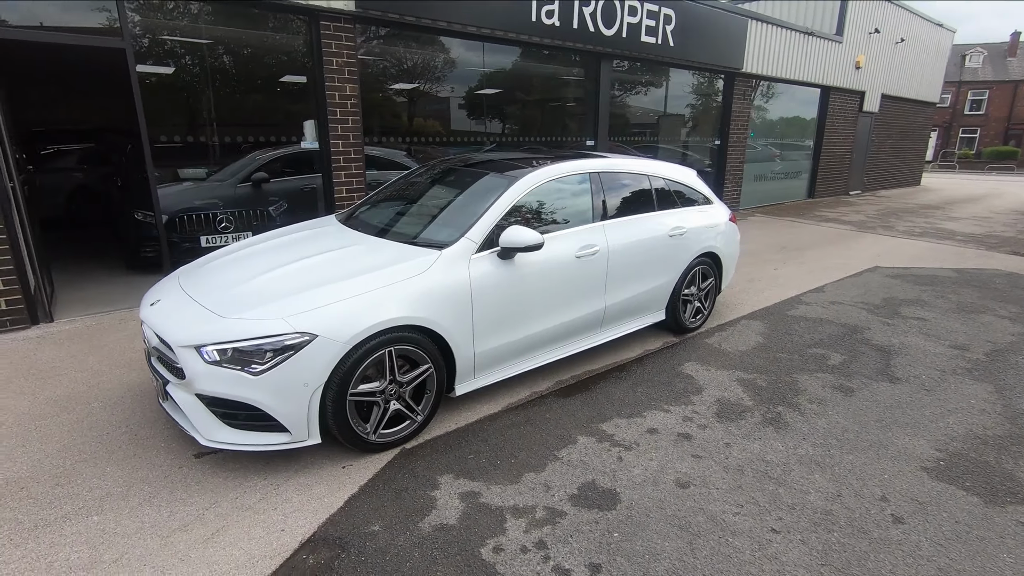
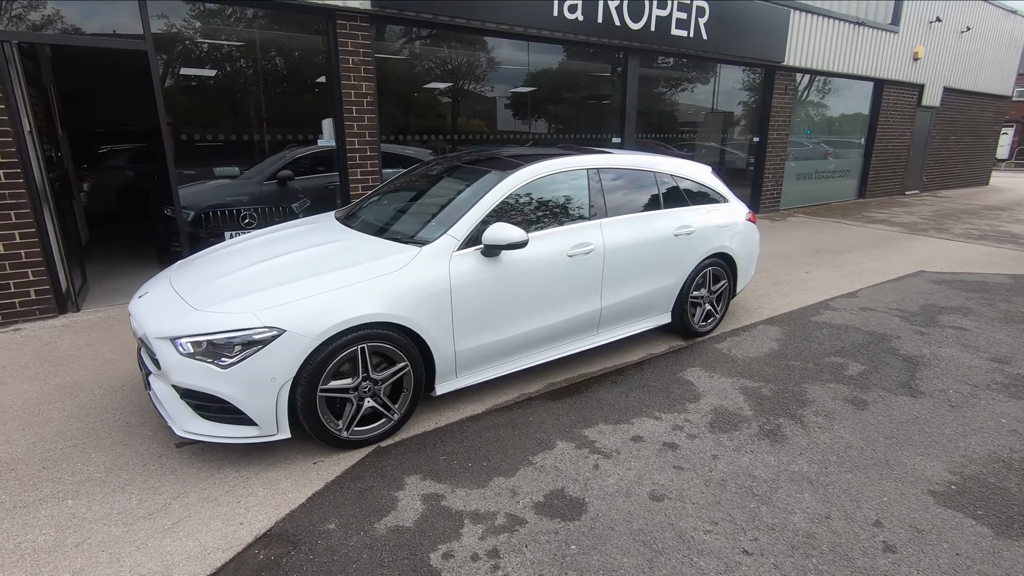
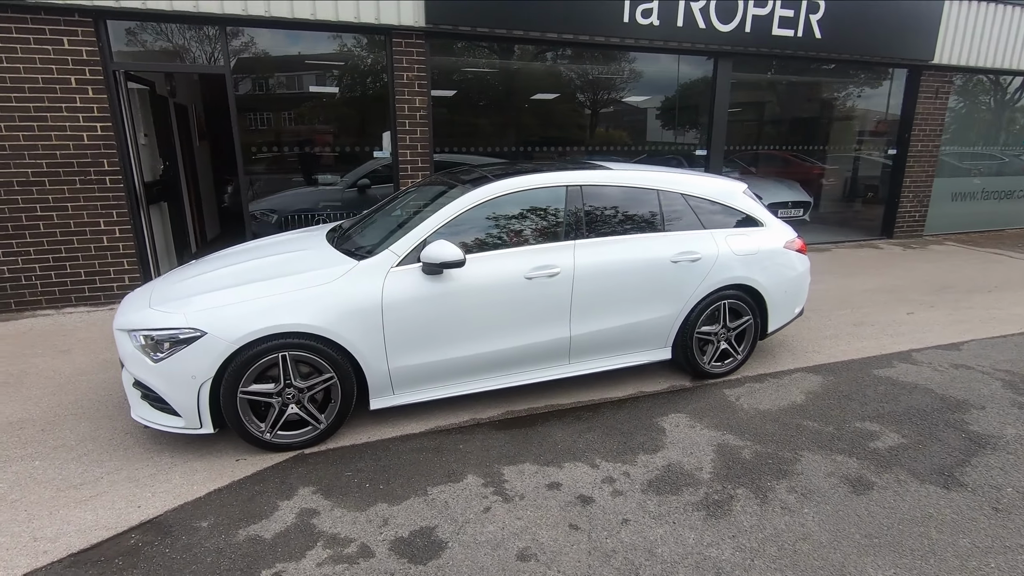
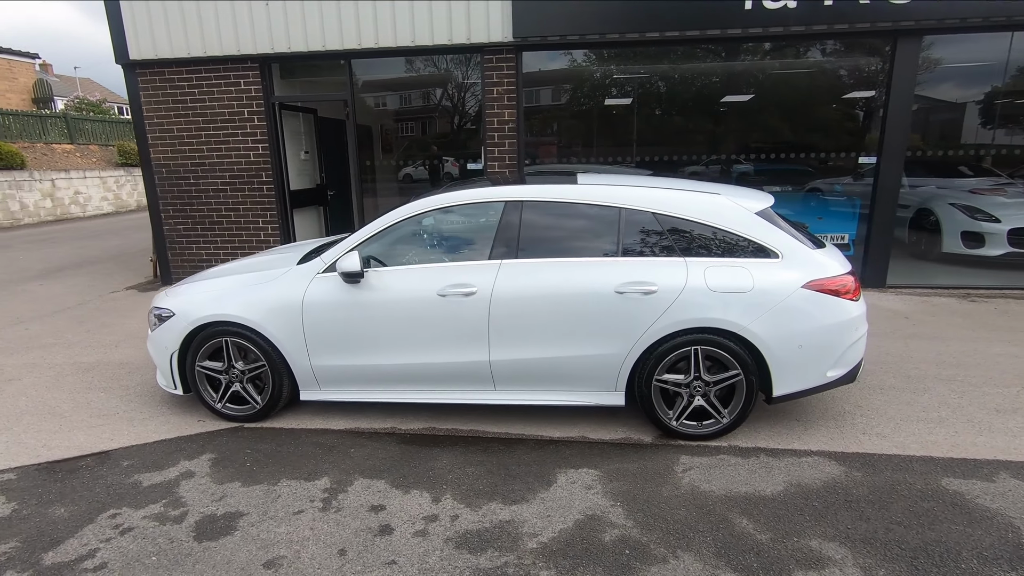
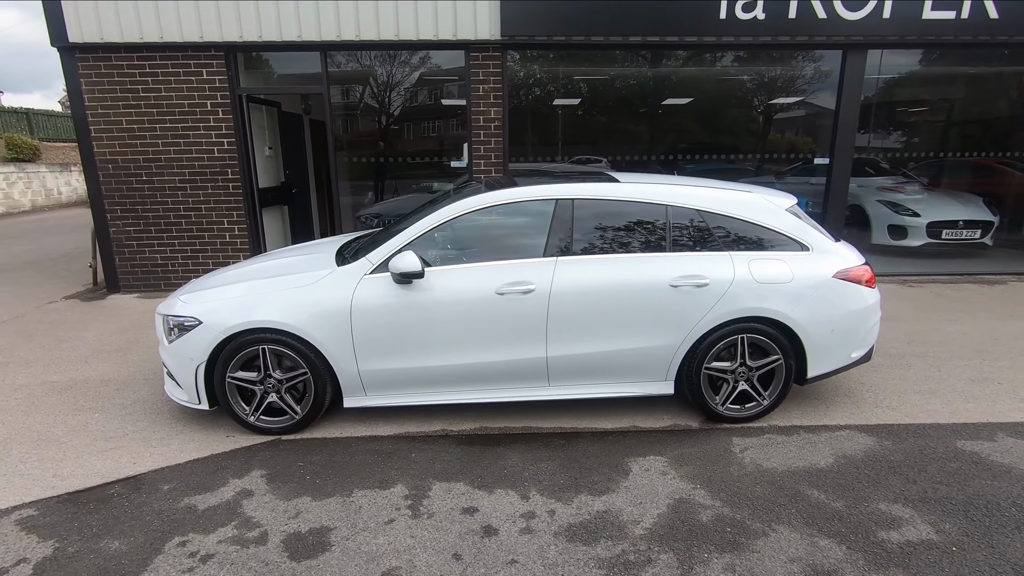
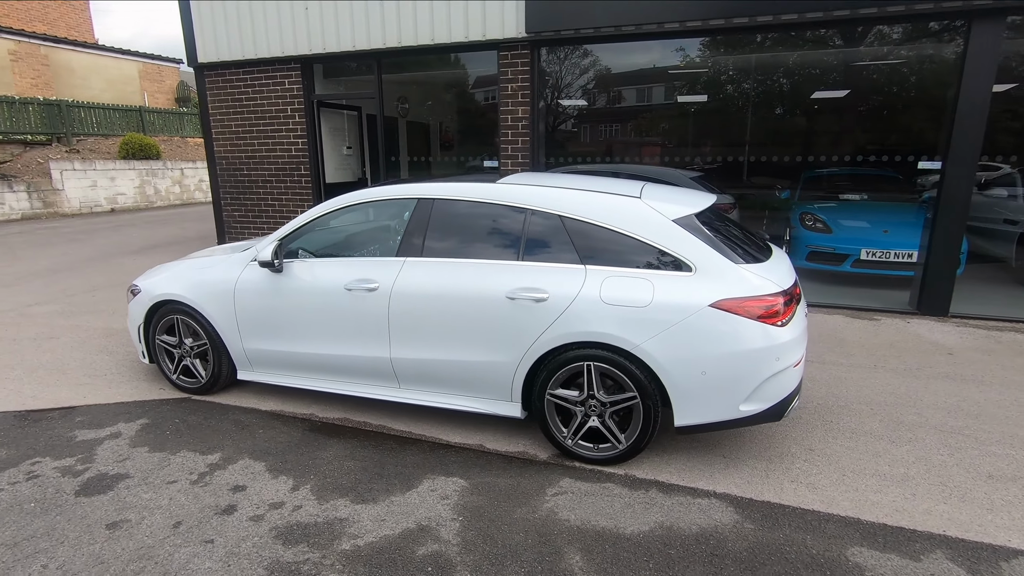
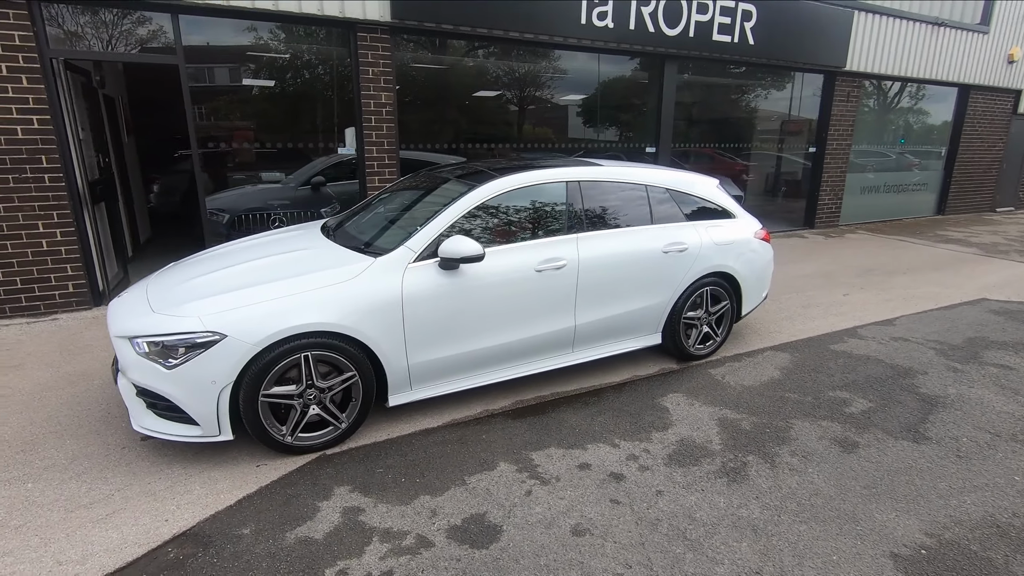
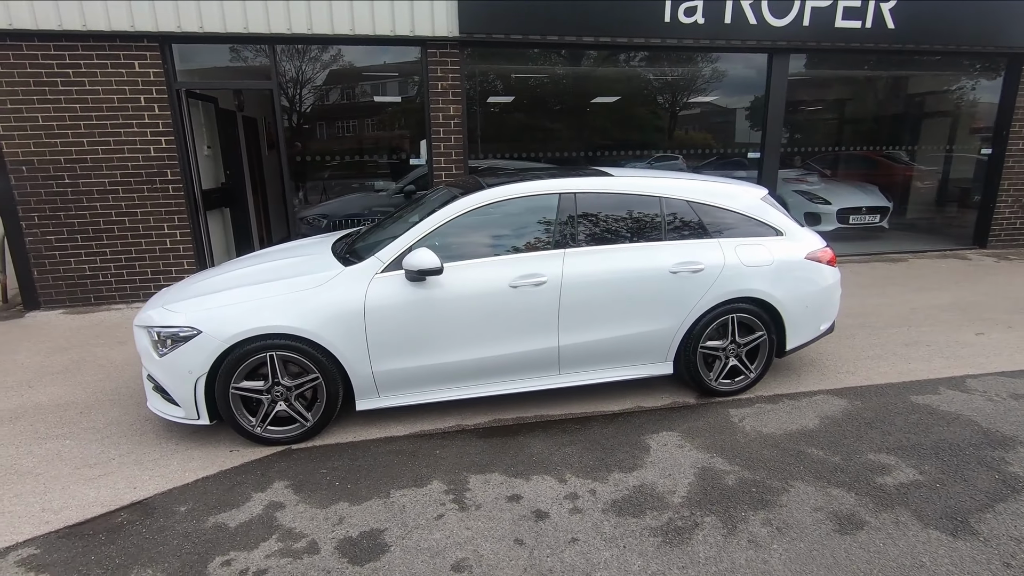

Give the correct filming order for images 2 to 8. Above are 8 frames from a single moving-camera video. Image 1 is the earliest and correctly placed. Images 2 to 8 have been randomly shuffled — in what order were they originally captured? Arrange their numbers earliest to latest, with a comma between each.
2, 7, 3, 8, 5, 4, 6
